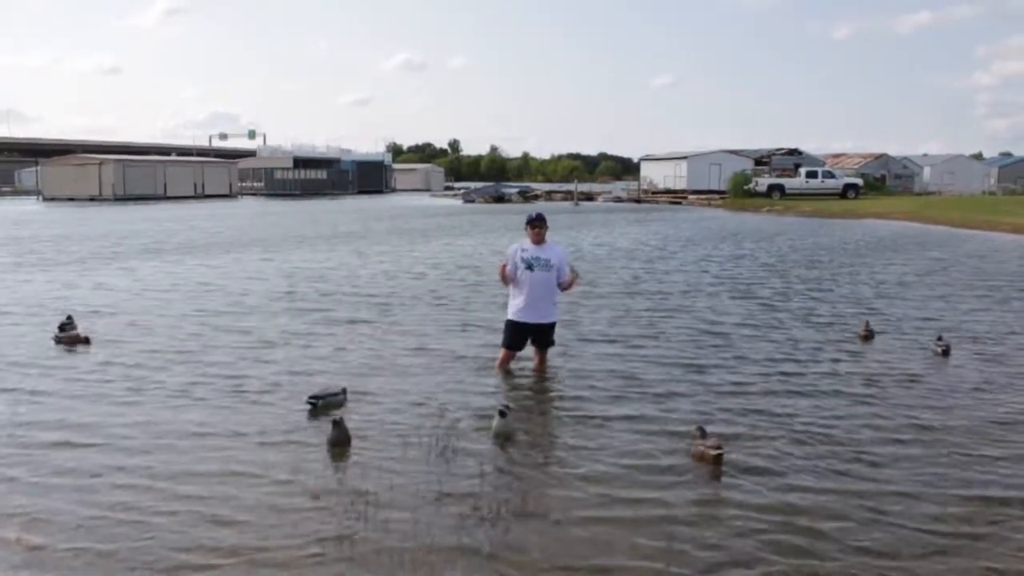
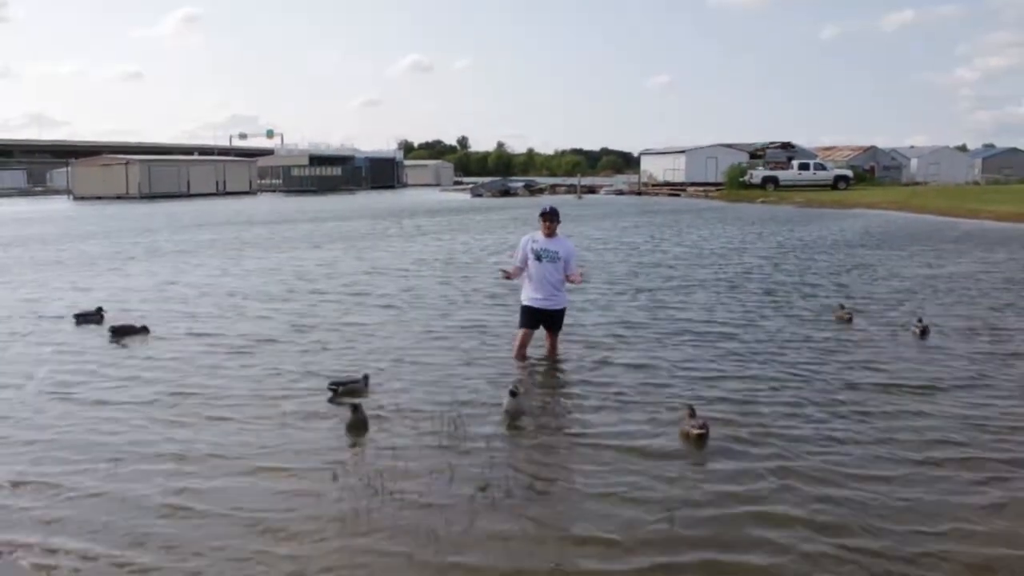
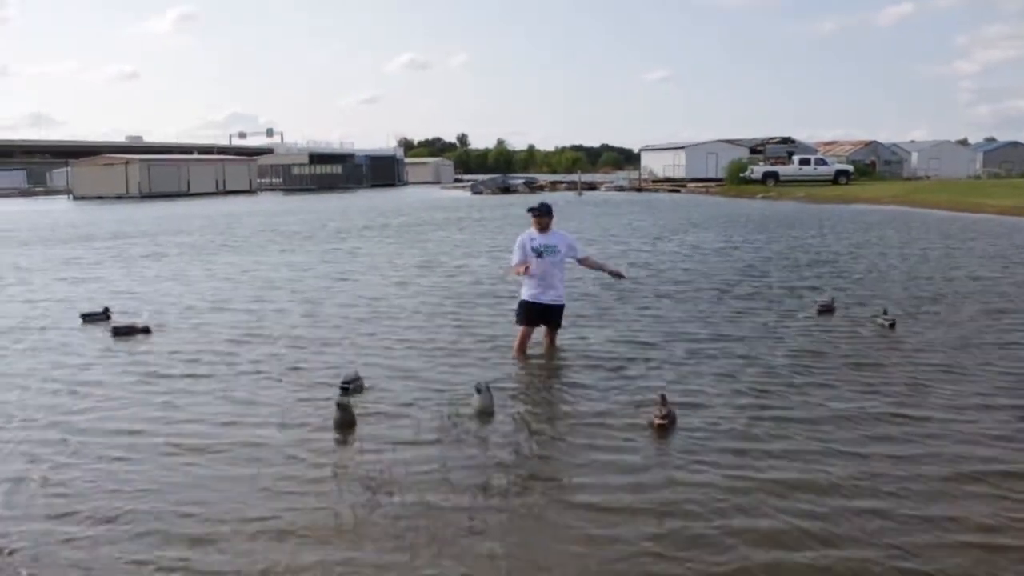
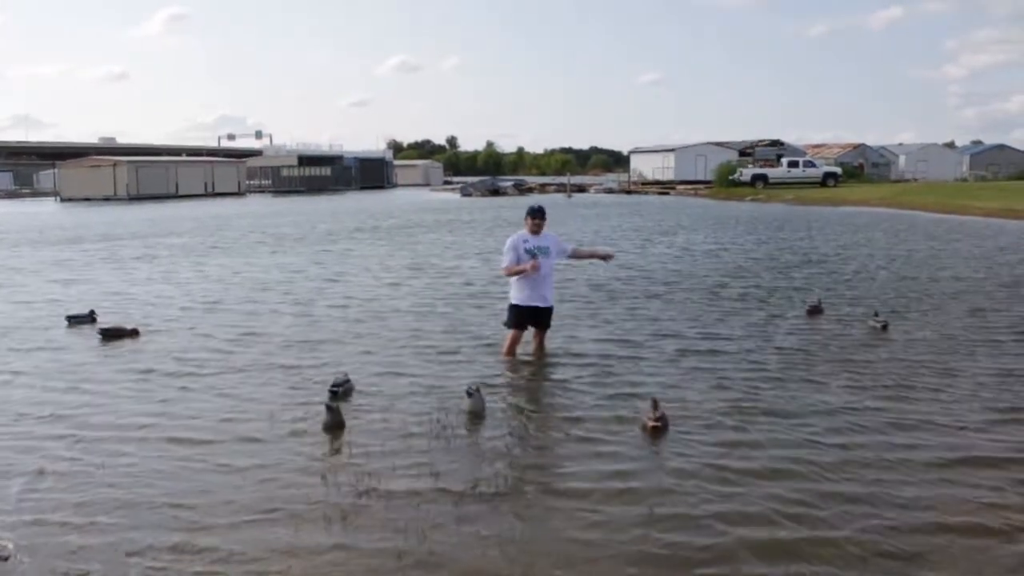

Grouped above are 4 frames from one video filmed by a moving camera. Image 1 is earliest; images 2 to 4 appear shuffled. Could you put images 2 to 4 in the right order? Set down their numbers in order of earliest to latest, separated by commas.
2, 4, 3
